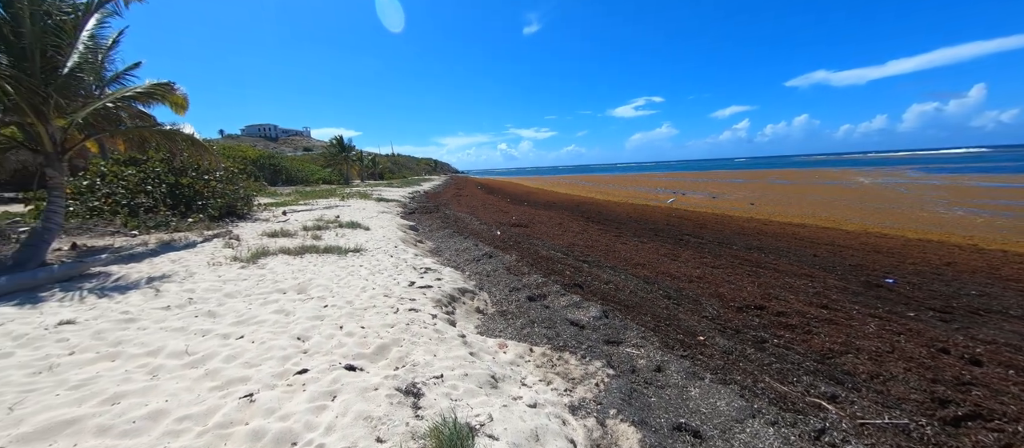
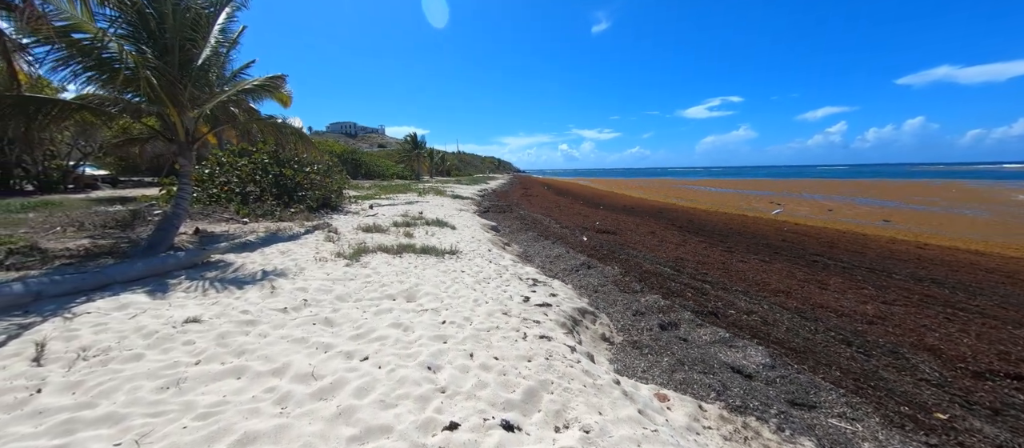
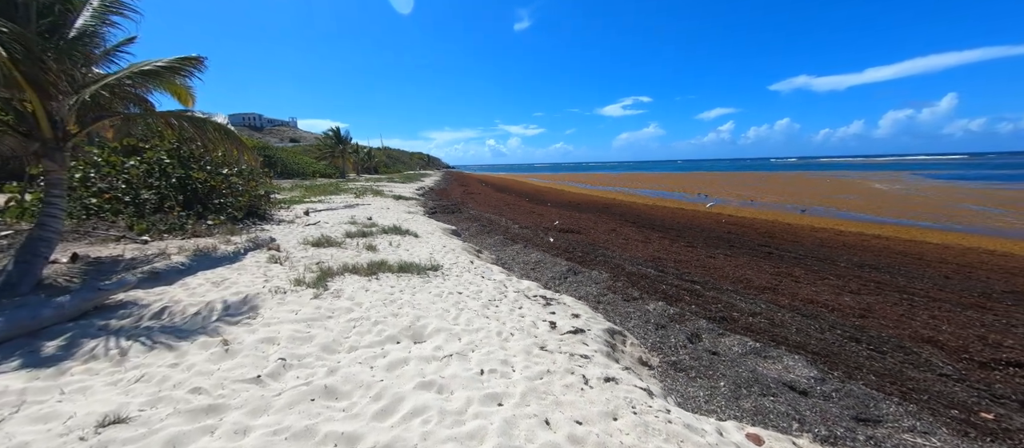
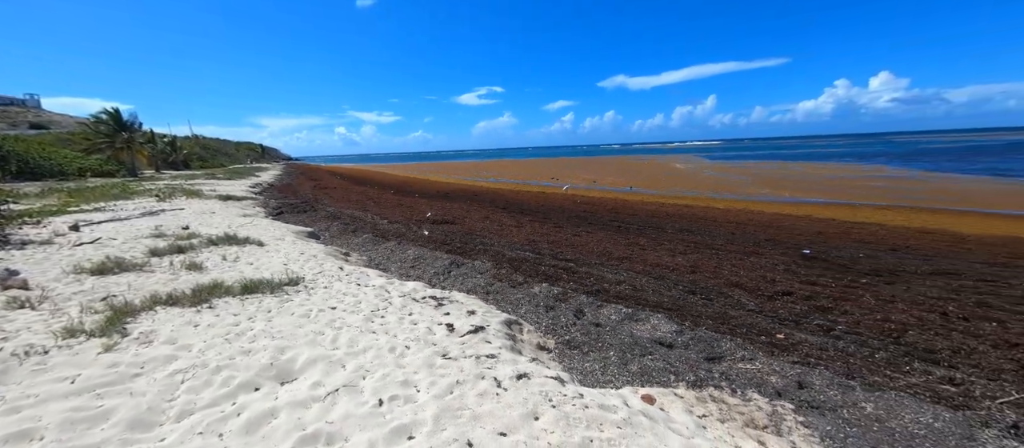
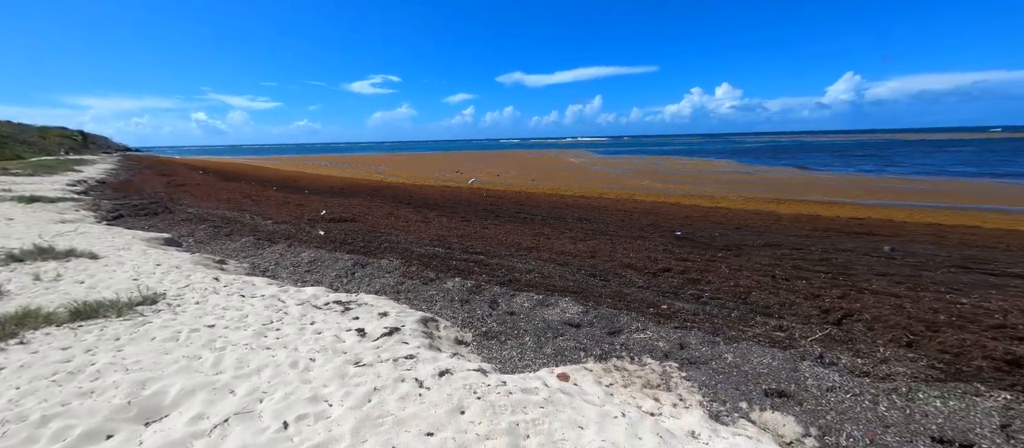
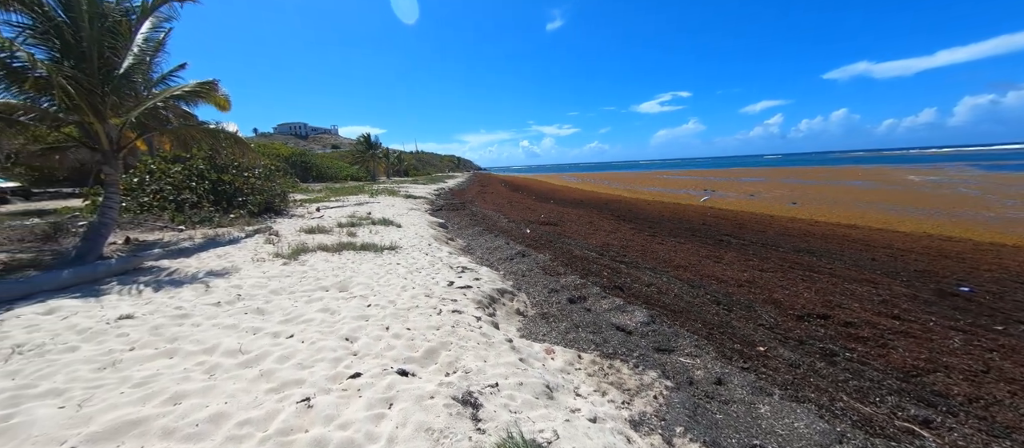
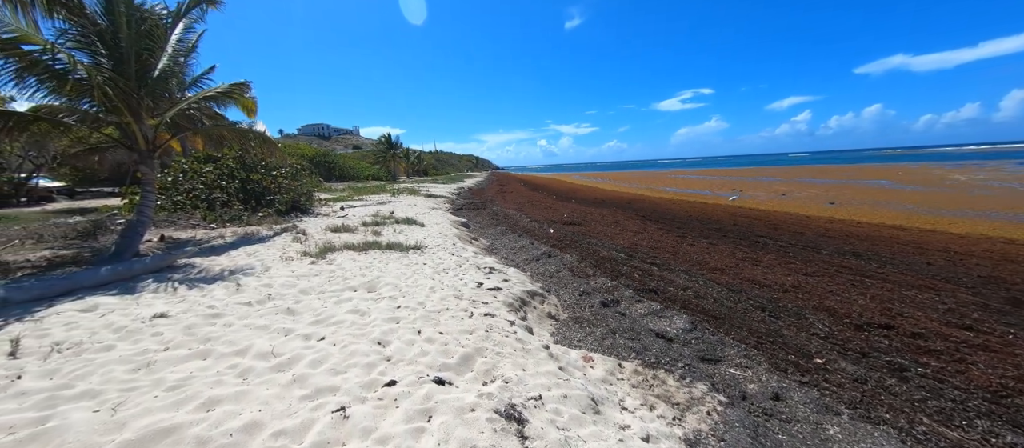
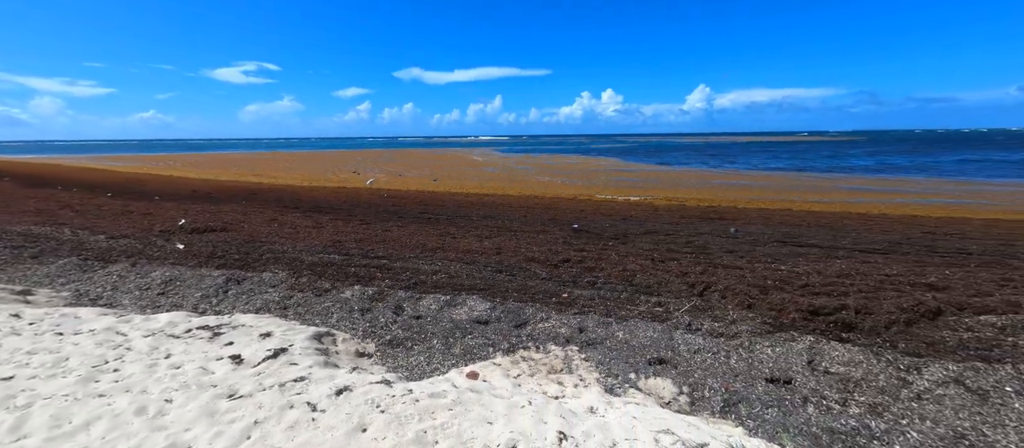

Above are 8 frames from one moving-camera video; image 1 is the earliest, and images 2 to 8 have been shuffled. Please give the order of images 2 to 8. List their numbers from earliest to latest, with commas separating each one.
6, 7, 2, 3, 4, 5, 8
